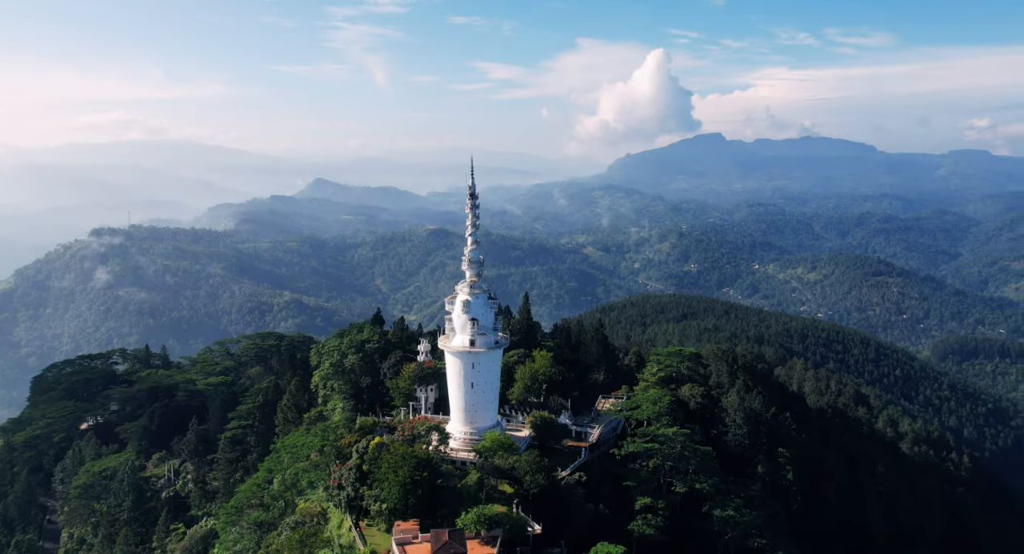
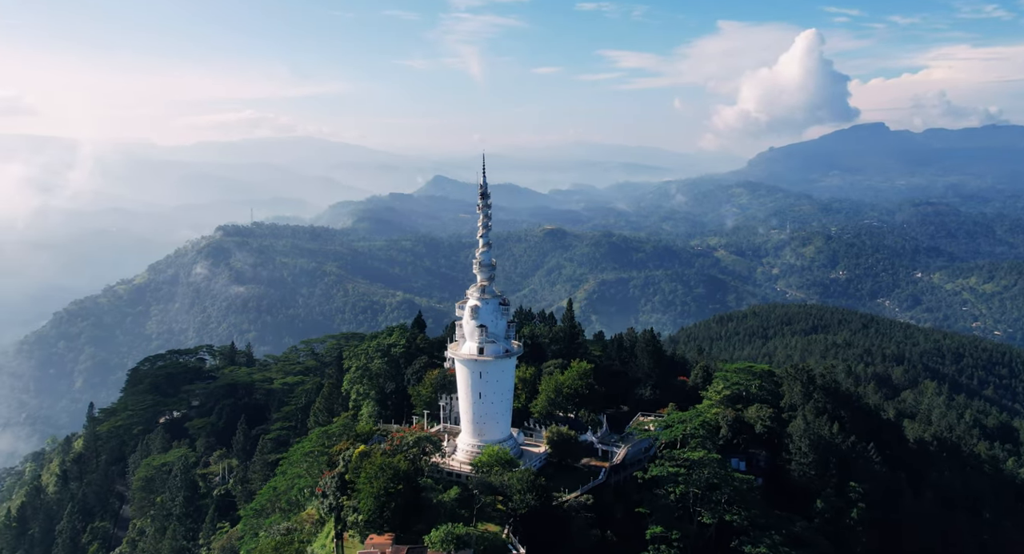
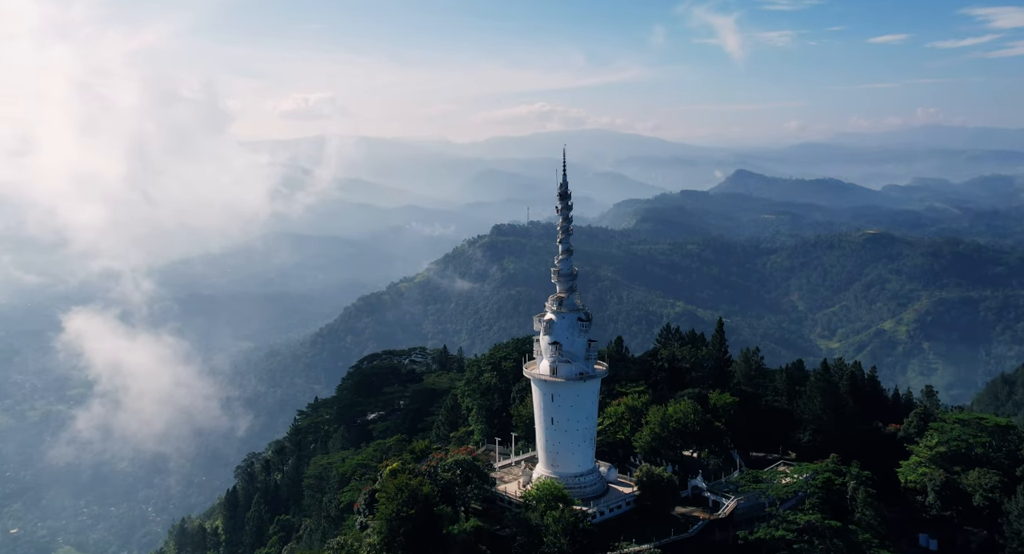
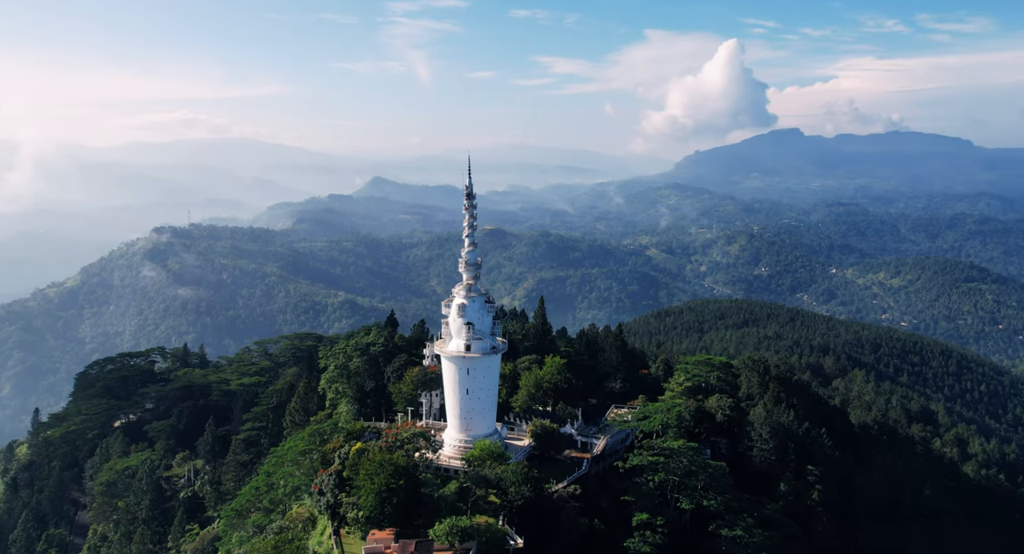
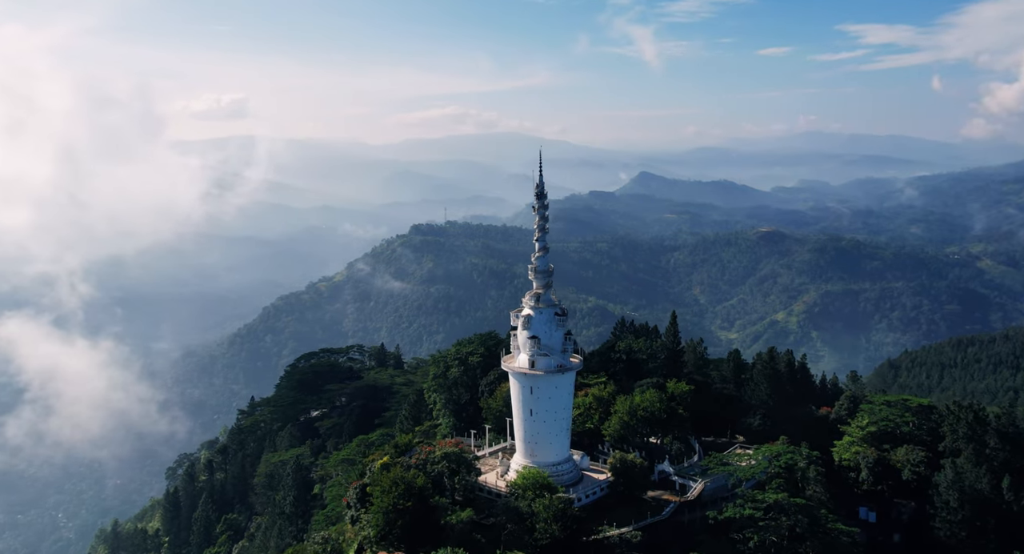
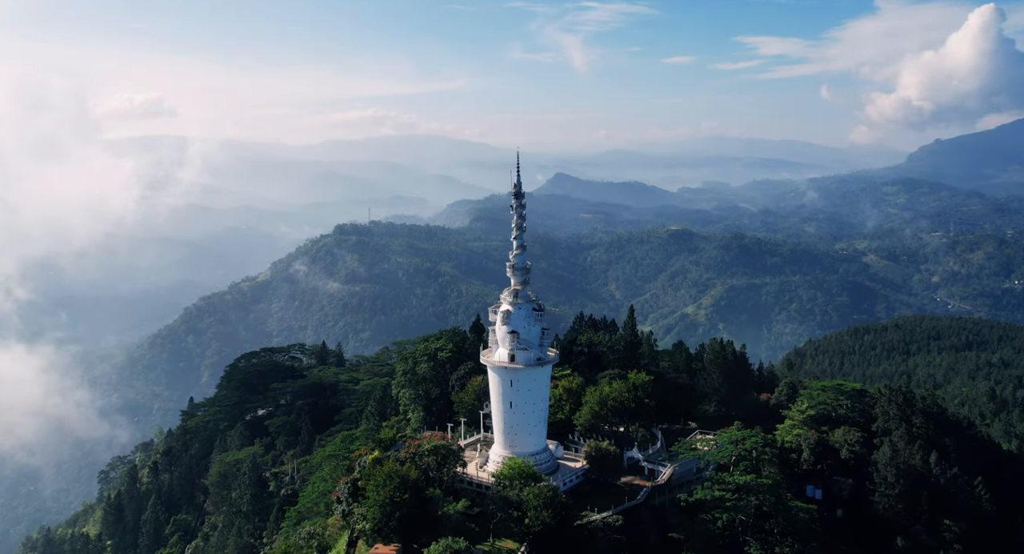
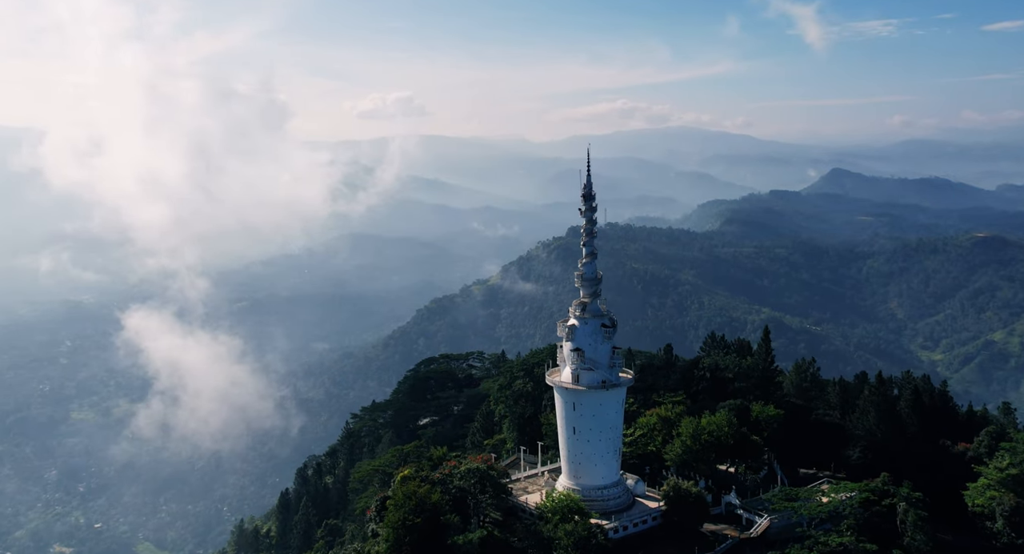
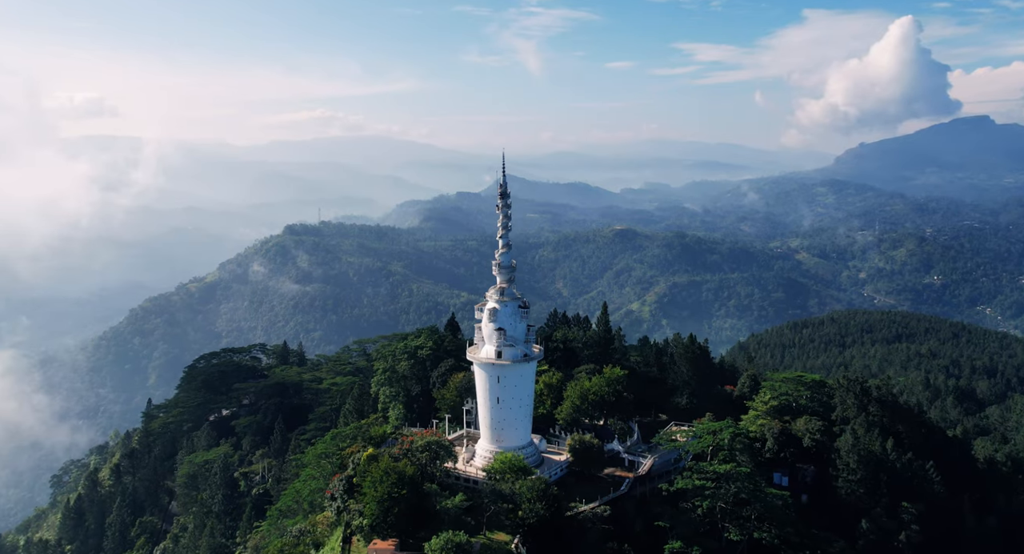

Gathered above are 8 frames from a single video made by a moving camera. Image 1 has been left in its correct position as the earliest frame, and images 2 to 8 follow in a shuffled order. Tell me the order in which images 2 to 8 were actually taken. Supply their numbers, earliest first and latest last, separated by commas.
4, 2, 8, 6, 5, 3, 7
